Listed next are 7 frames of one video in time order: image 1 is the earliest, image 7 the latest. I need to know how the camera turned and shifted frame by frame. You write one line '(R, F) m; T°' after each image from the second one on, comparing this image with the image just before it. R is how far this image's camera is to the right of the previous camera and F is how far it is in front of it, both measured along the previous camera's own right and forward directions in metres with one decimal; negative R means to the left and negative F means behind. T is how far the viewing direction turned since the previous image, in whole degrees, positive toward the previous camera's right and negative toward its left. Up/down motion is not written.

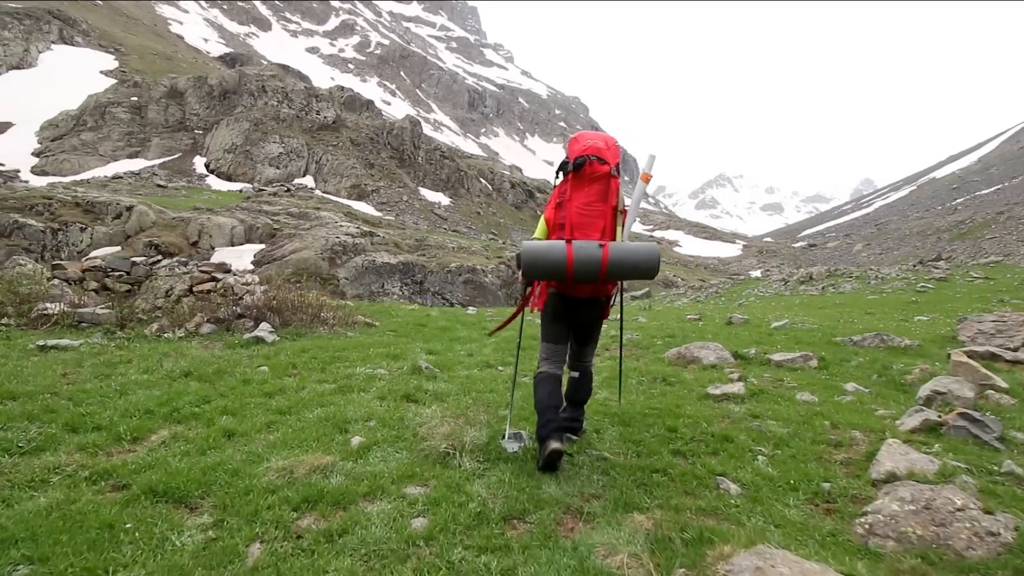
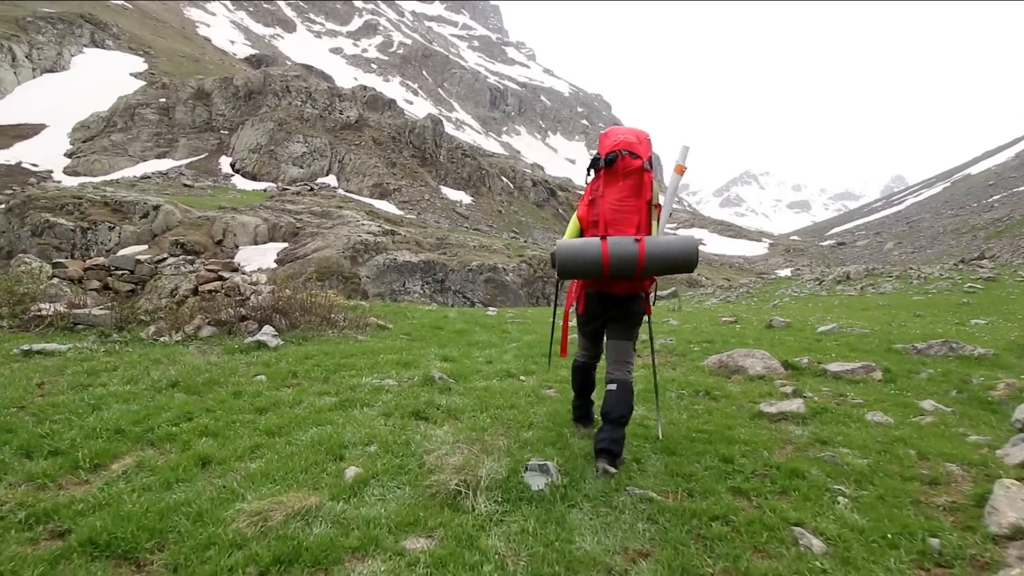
(0.0, +1.4) m; -2°
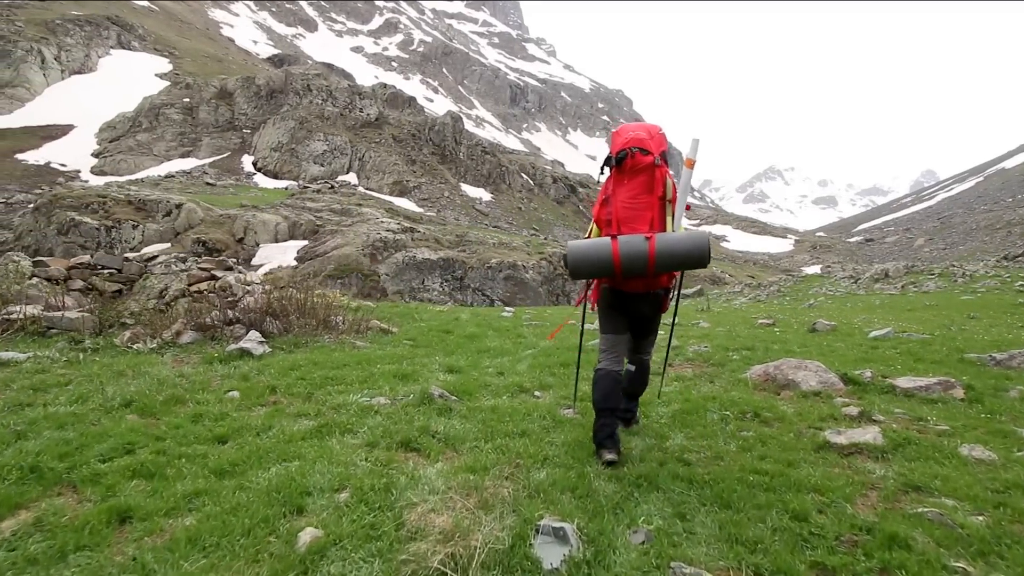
(+0.1, +1.7) m; -2°
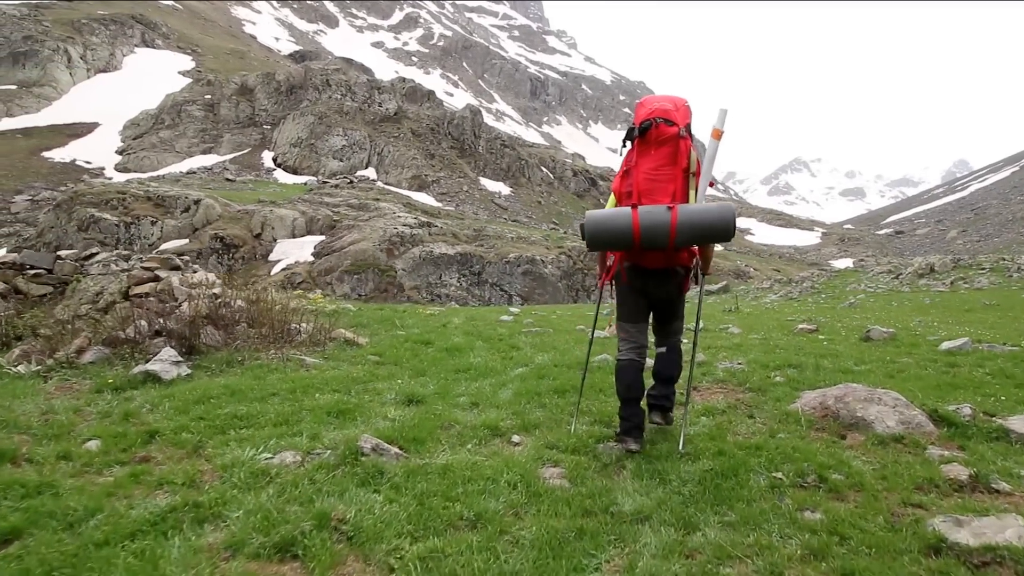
(+0.7, +2.9) m; -2°
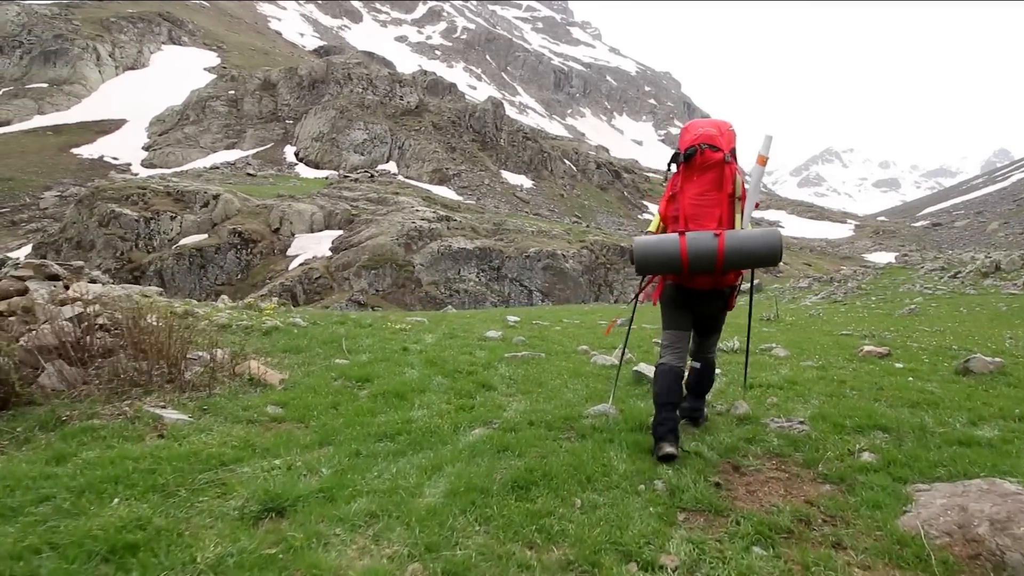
(+1.0, +3.9) m; -2°
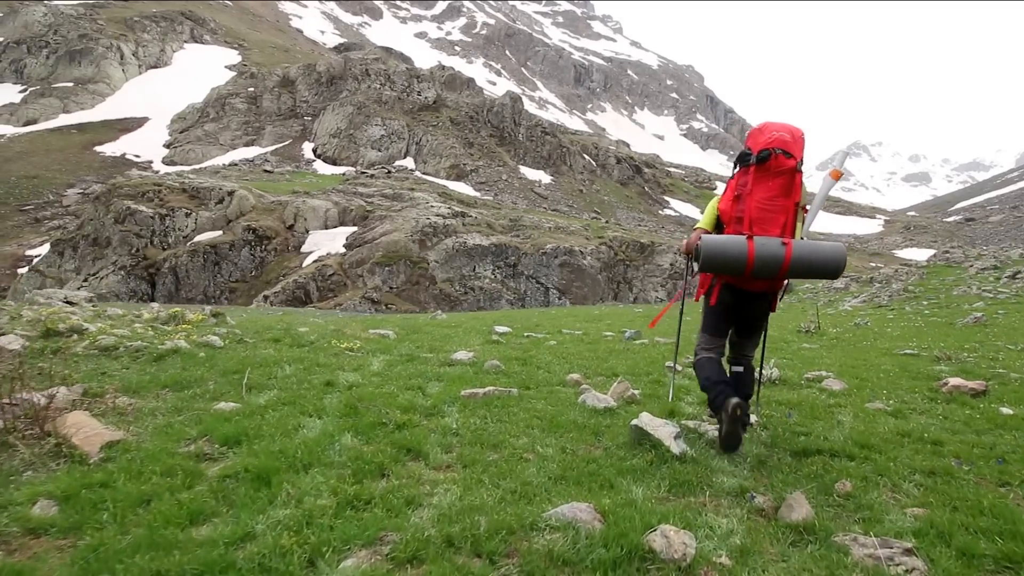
(+1.0, +3.5) m; -2°
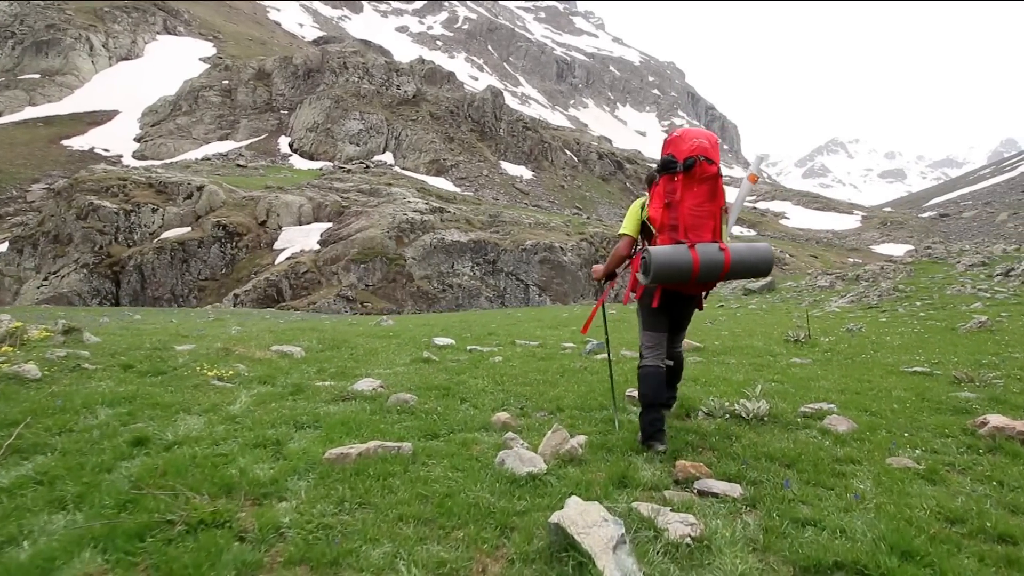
(+1.2, +2.9) m; +2°
